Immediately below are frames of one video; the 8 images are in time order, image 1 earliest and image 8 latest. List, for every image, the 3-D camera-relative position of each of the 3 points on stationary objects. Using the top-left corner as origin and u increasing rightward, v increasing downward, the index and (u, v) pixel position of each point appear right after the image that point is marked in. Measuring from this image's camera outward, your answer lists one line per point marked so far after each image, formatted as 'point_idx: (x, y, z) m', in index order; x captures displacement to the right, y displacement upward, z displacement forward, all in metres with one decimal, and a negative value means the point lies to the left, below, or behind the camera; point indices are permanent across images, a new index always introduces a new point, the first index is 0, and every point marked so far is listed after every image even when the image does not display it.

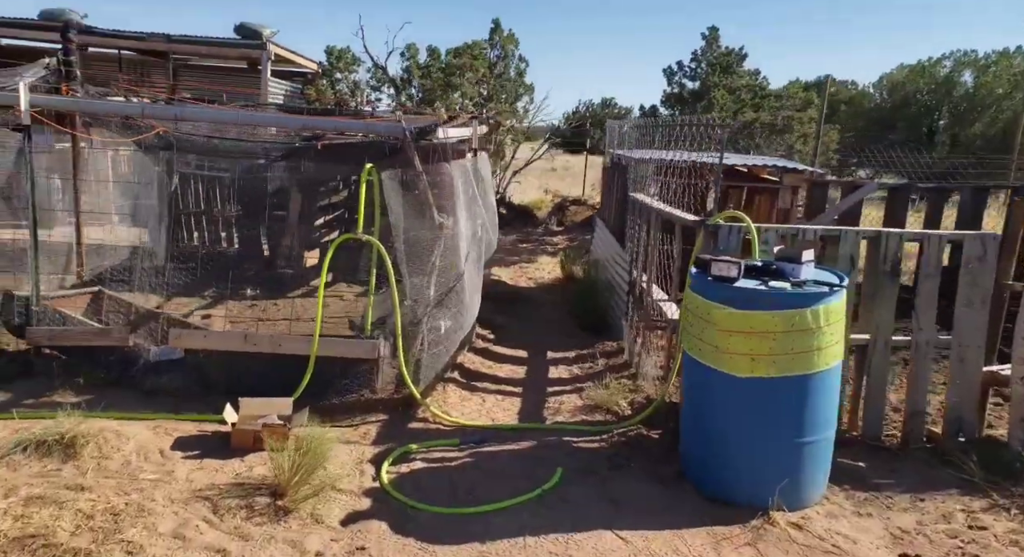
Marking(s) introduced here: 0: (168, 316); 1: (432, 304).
0: (-2.2, -0.2, +4.6) m
1: (-0.6, -0.2, +4.8) m
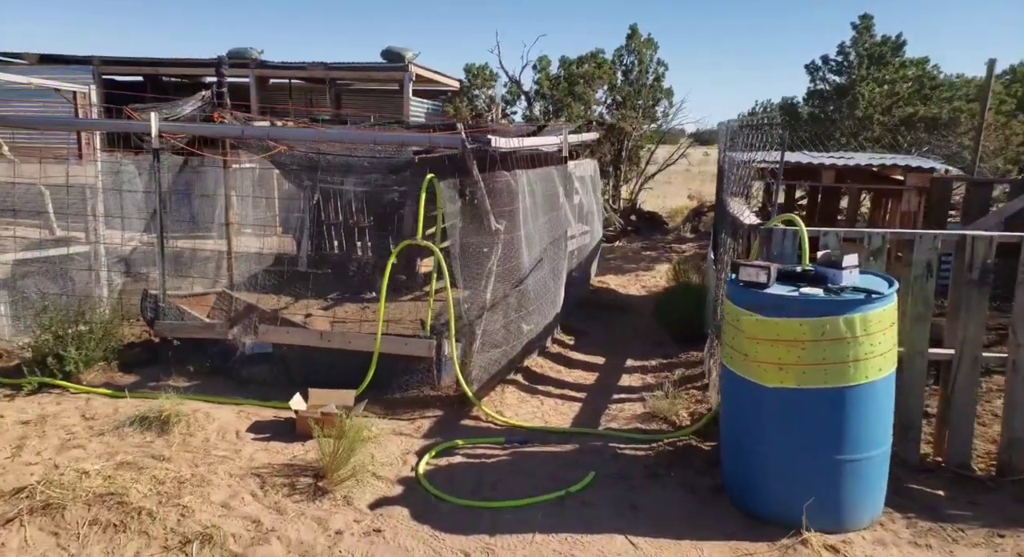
0: (-1.8, -0.3, +5.2) m
1: (-0.2, -0.2, +5.0) m
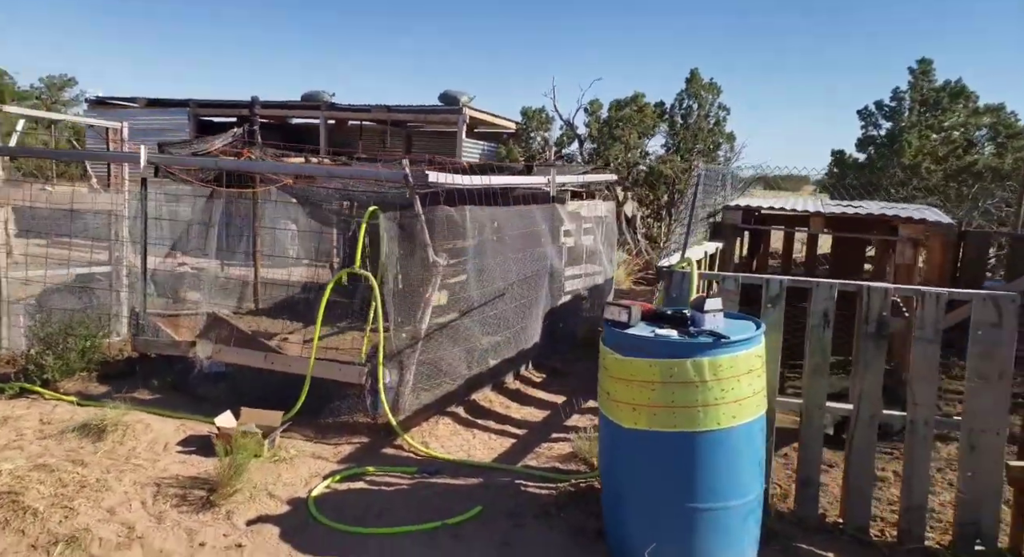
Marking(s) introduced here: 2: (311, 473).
0: (-2.2, -0.4, +5.5) m
1: (-0.6, -0.4, +5.1) m
2: (-1.2, -1.2, +4.5) m
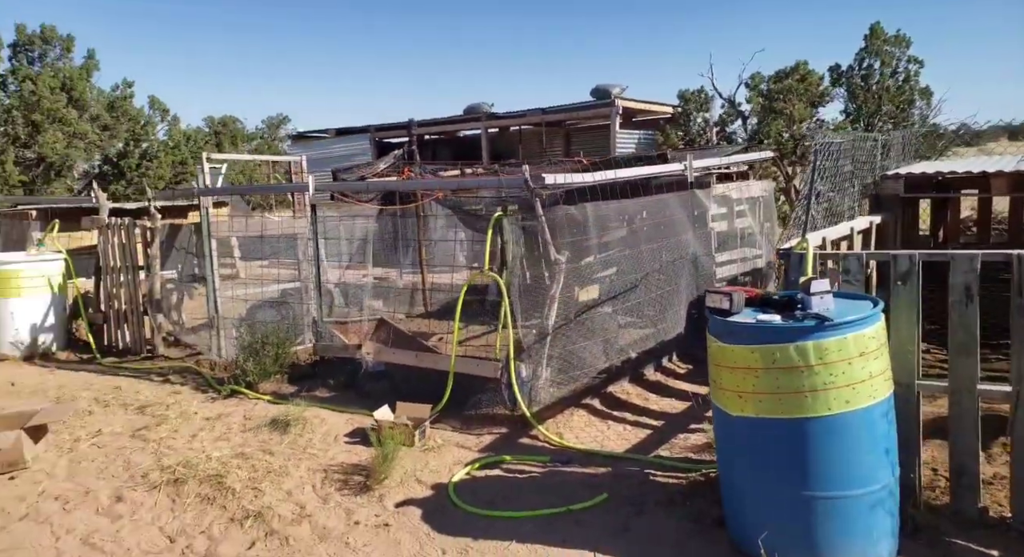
0: (-1.1, -0.5, +6.2) m
1: (+0.3, -0.4, +5.3) m
2: (-0.4, -1.2, +4.9) m
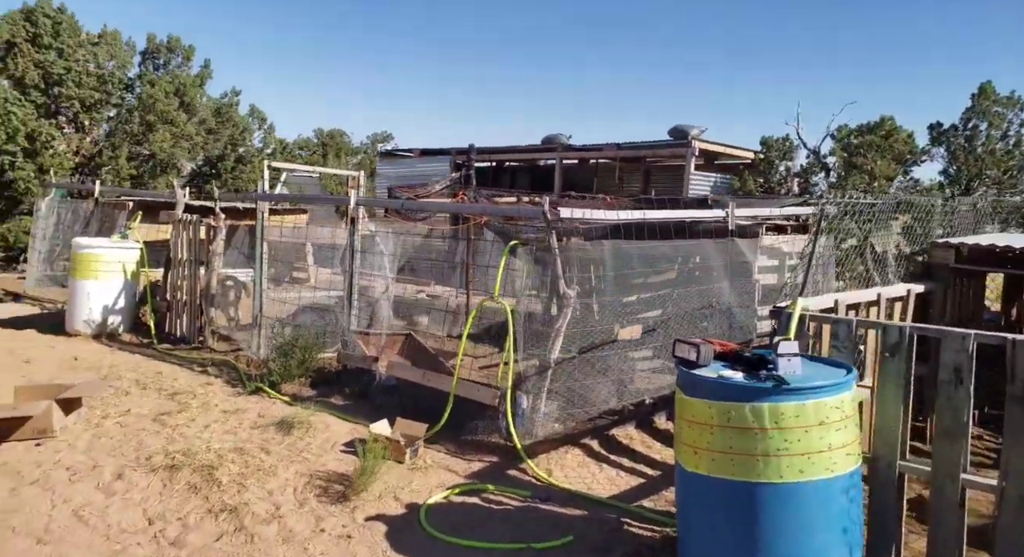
0: (-1.0, -0.6, +6.3) m
1: (+0.3, -0.6, +5.3) m
2: (-0.5, -1.3, +4.9) m
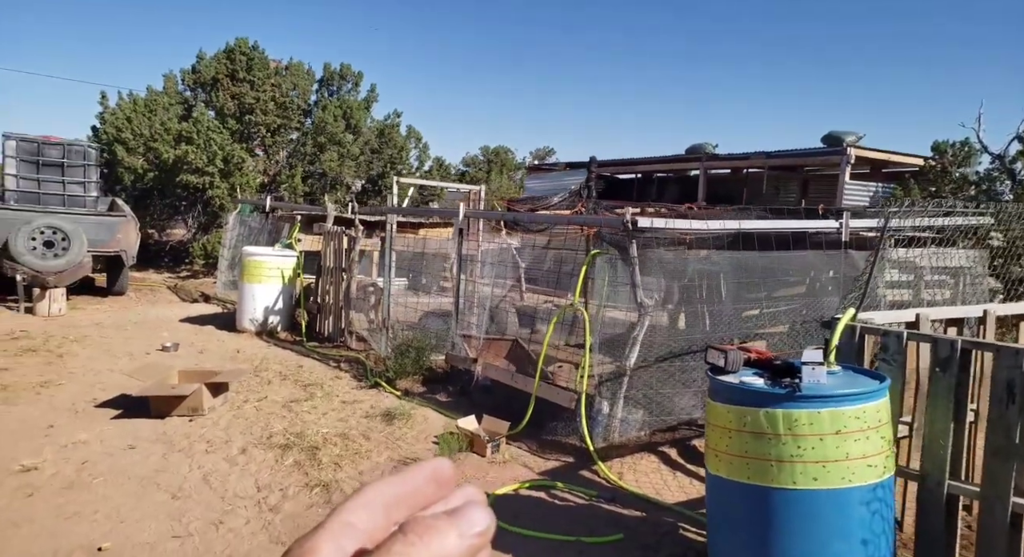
0: (-0.2, -0.7, +6.7) m
1: (+0.8, -0.7, +5.4) m
2: (0.0, -1.4, +5.2) m
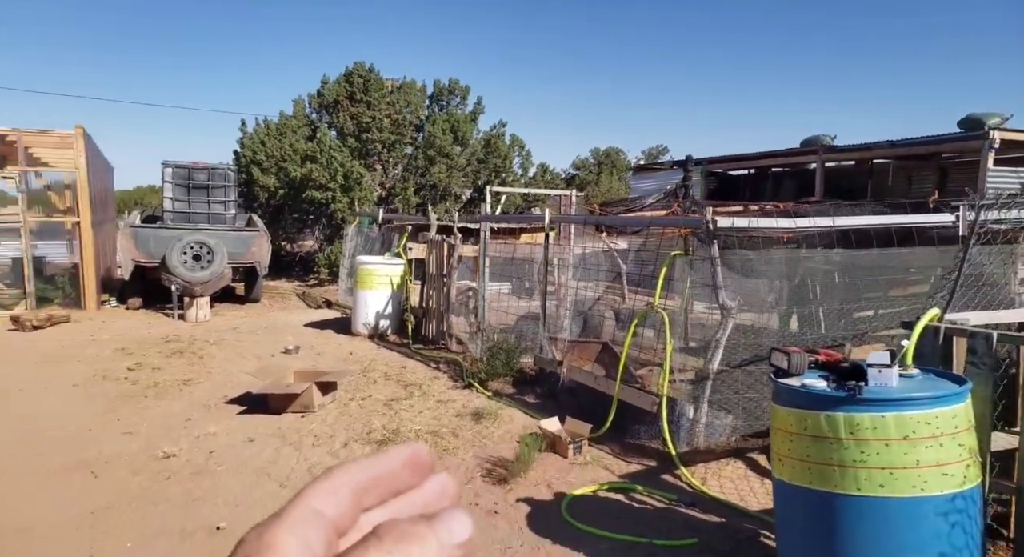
0: (+0.6, -0.7, +6.8) m
1: (+1.4, -0.7, +5.3) m
2: (+0.6, -1.4, +5.3) m
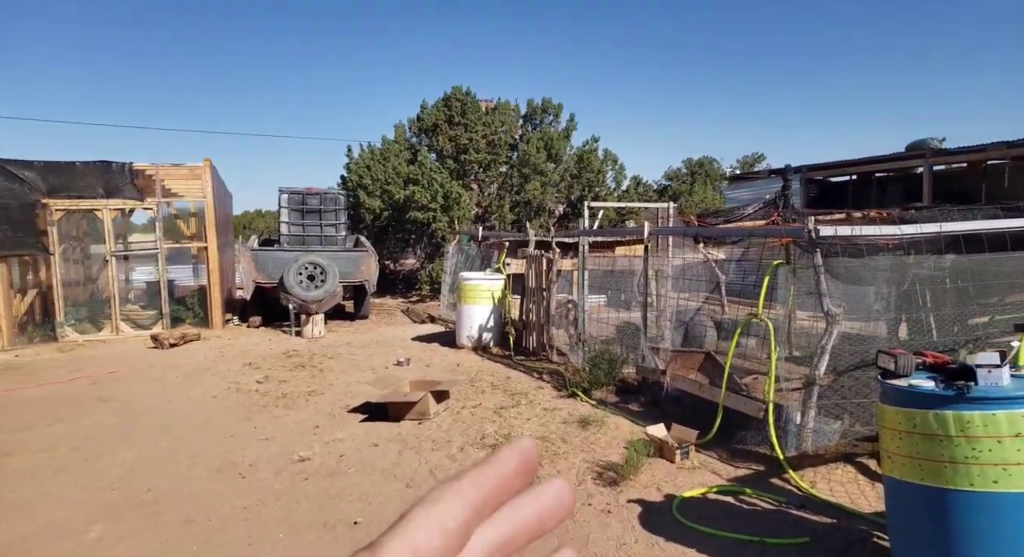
0: (+1.6, -0.8, +6.9) m
1: (+2.2, -0.8, +5.4) m
2: (+1.3, -1.5, +5.4) m
